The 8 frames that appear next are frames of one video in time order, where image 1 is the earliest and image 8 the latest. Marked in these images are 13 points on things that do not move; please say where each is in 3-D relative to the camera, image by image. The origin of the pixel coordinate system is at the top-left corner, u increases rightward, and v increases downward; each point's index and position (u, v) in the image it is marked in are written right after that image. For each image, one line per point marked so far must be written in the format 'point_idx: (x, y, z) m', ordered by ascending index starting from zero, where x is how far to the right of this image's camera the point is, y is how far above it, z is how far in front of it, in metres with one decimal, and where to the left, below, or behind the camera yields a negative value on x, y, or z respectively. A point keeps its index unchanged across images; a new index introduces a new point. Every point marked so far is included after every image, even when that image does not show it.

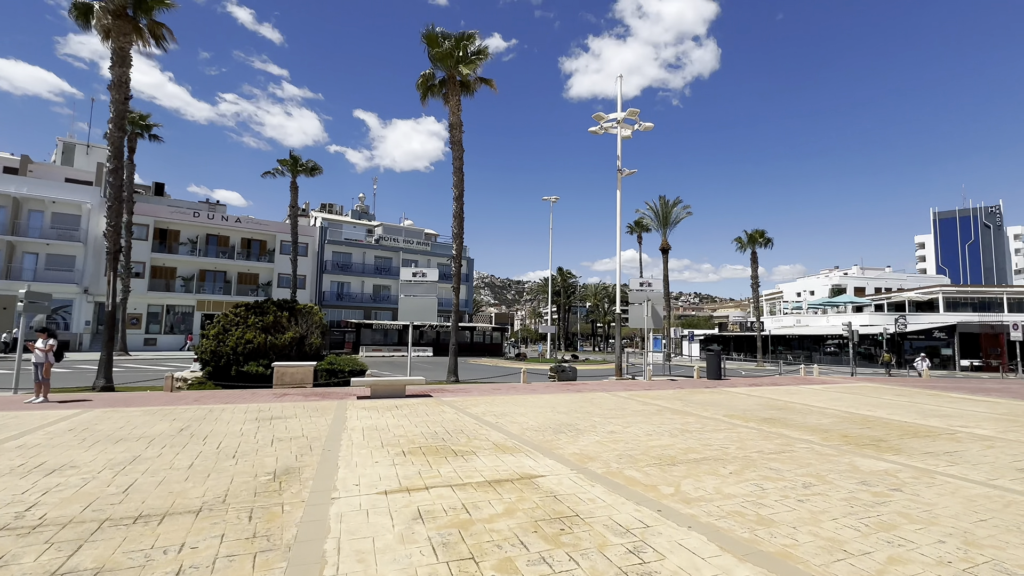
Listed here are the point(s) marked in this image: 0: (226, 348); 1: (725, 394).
0: (-9.7, -2.0, +16.4) m
1: (+6.0, -3.0, +13.8) m
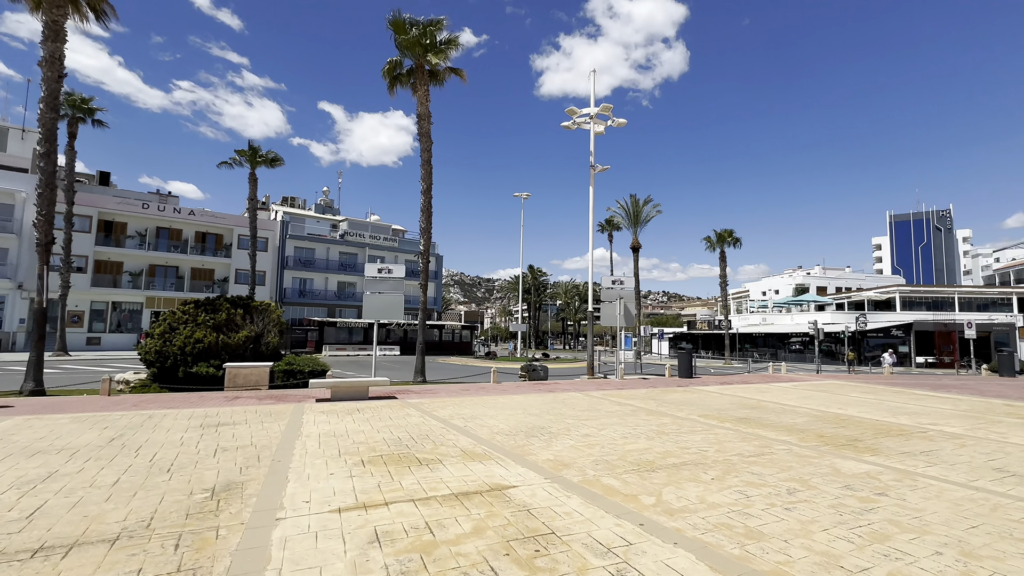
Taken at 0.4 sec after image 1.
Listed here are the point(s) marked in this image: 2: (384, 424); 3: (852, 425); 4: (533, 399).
0: (-10.6, -1.9, +15.3) m
1: (+5.2, -2.9, +13.7) m
2: (-2.2, -2.4, +8.7) m
3: (+6.0, -2.4, +8.8) m
4: (+0.5, -2.8, +12.5) m
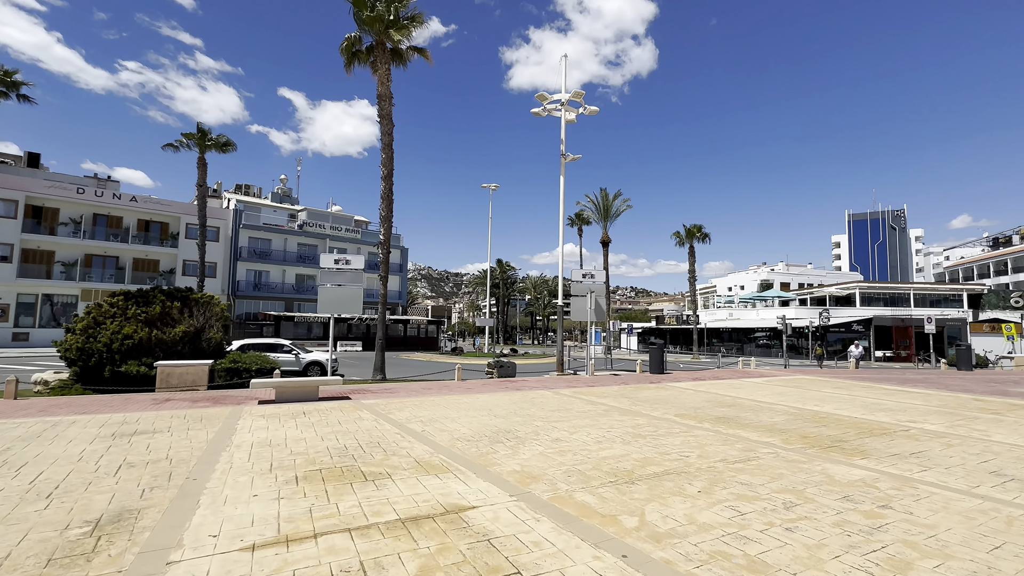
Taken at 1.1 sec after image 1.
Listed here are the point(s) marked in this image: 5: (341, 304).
0: (-11.6, -1.6, +13.8) m
1: (+4.2, -2.7, +13.2) m
2: (-2.8, -2.2, +7.8) m
3: (+5.4, -2.3, +8.3) m
4: (-0.3, -2.6, +11.7) m
5: (-6.7, -0.6, +19.5) m
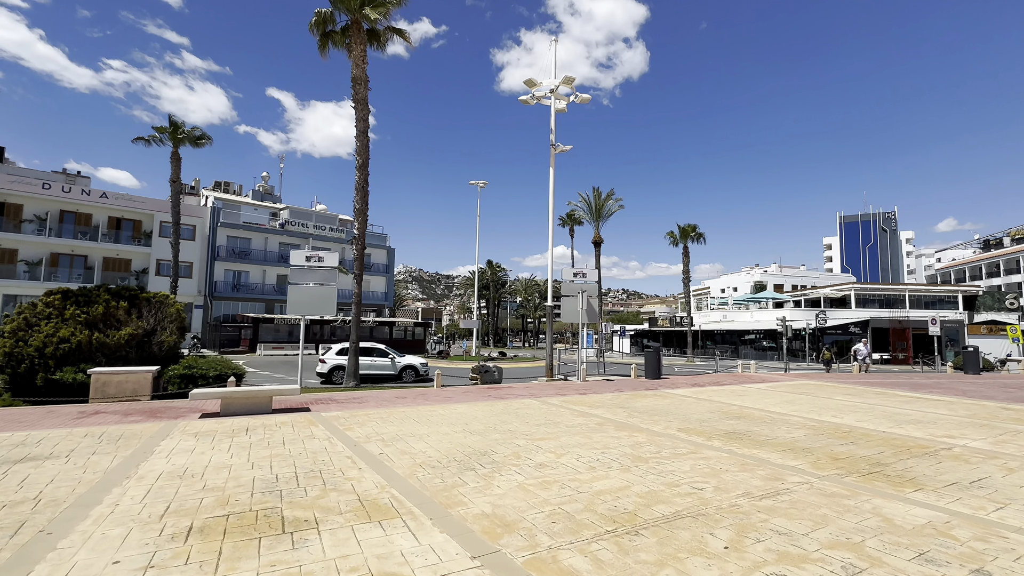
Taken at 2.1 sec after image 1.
0: (-12.0, -1.5, +12.3) m
1: (+3.8, -2.6, +12.0) m
2: (-3.1, -2.1, +6.4) m
3: (+5.1, -2.2, +7.2) m
4: (-0.7, -2.5, +10.4) m
5: (-7.3, -0.6, +18.1) m
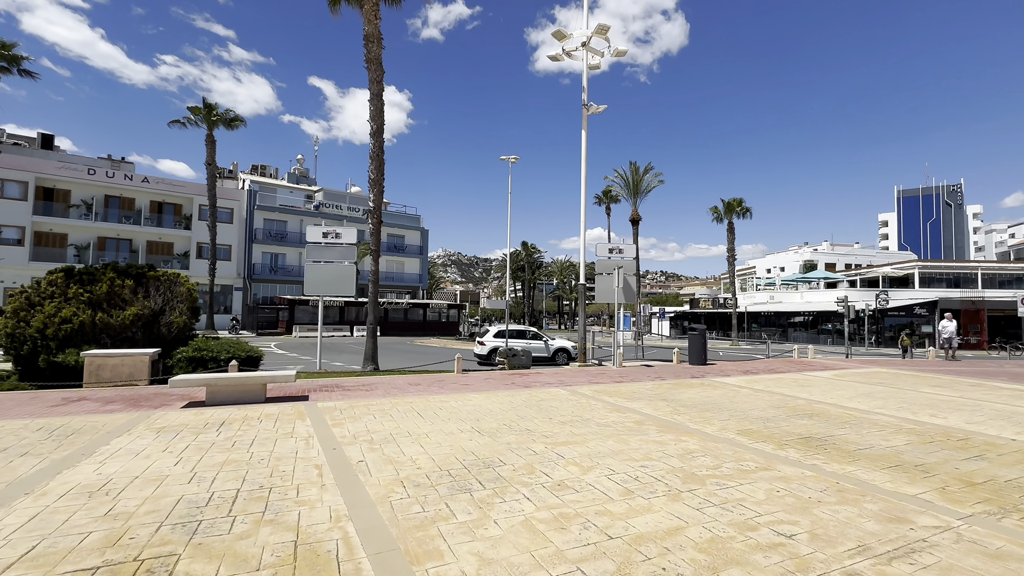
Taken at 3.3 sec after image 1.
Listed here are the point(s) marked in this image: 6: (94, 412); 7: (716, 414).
0: (-11.4, -1.0, +11.8) m
1: (+4.3, -2.1, +10.3) m
2: (-3.0, -1.8, +5.3) m
3: (+5.2, -1.8, +5.4) m
4: (-0.3, -2.0, +9.1) m
5: (-6.3, +0.1, +17.2) m
6: (-6.5, -1.9, +7.7) m
7: (+3.1, -1.9, +7.6) m
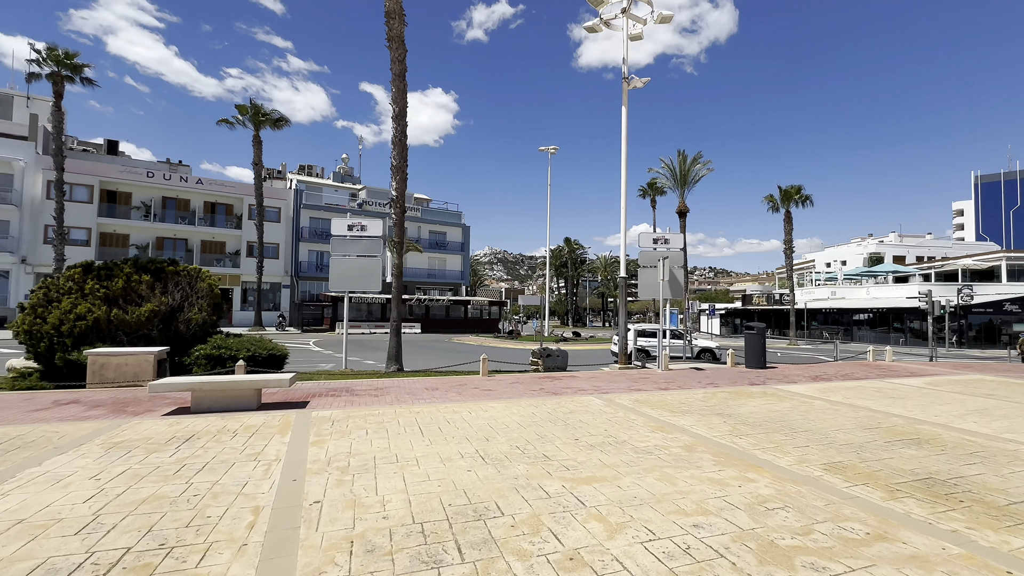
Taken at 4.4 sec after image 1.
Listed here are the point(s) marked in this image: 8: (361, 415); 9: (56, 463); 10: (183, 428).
0: (-10.8, -0.9, +11.4) m
1: (+4.8, -1.9, +8.6) m
2: (-3.0, -1.7, +4.2) m
3: (+5.3, -1.7, +3.6) m
4: (+0.1, -1.9, +7.8) m
5: (-5.1, +0.3, +16.4) m
6: (-6.2, -1.8, +7.0) m
7: (+3.3, -1.8, +6.0) m
8: (-2.2, -1.8, +7.3) m
9: (-4.4, -1.7, +4.9) m
10: (-4.1, -1.7, +6.2) m
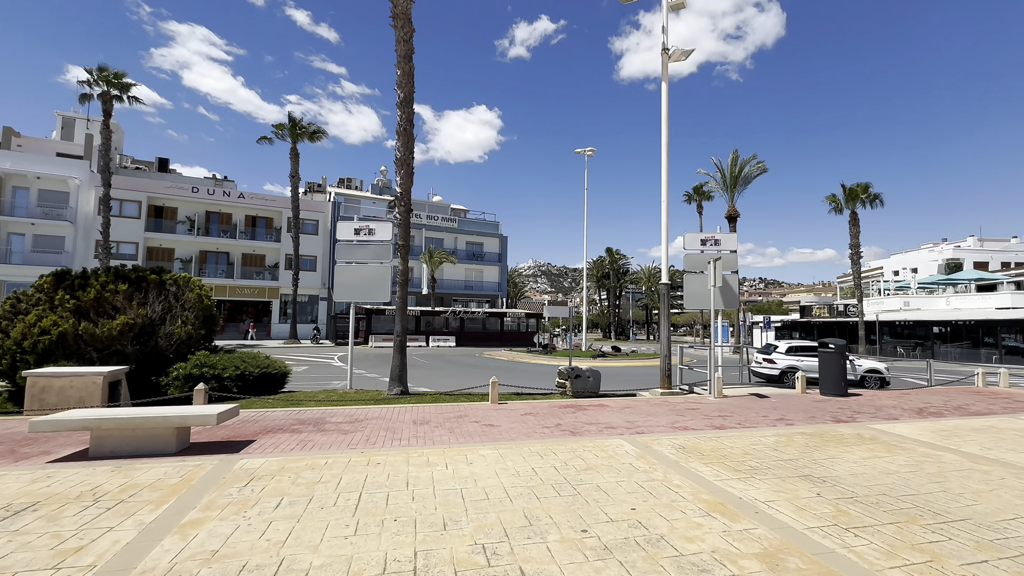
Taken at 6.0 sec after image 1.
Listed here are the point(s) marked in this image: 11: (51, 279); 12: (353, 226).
0: (-10.5, -1.1, +10.3) m
1: (+4.8, -2.0, +6.1) m
2: (-3.3, -1.7, +2.4) m
3: (+4.9, -1.6, +1.1) m
4: (+0.1, -2.0, +5.7) m
5: (-4.4, 0.0, +14.8) m
6: (-6.3, -1.9, +5.5) m
7: (+3.1, -1.8, +3.6) m
8: (-2.3, -1.9, +5.4) m
9: (-4.7, -1.7, +3.2) m
10: (-4.3, -1.8, +4.5) m
11: (-10.4, +0.2, +11.1) m
12: (-4.8, +1.8, +15.1) m
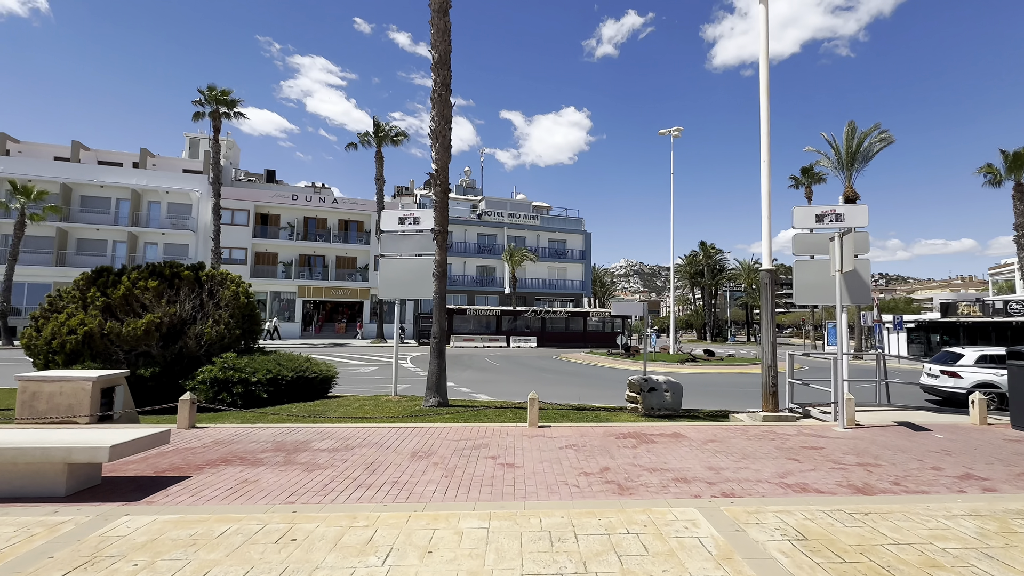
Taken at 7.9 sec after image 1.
0: (-9.5, -1.1, +10.0) m
1: (+4.8, -1.8, +3.1) m
2: (-3.9, -1.6, +0.9) m
3: (+3.9, -1.4, -1.8) m
4: (0.0, -1.8, +3.5) m
5: (-2.8, +0.1, +13.3) m
6: (-6.3, -1.8, +4.4) m
7: (+2.6, -1.6, +0.9) m
8: (-2.4, -1.8, +3.6) m
9: (-5.1, -1.6, +1.9) m
10: (-4.5, -1.7, +3.1) m
11: (-9.3, +0.3, +10.8) m
12: (-3.1, +2.0, +13.7) m
